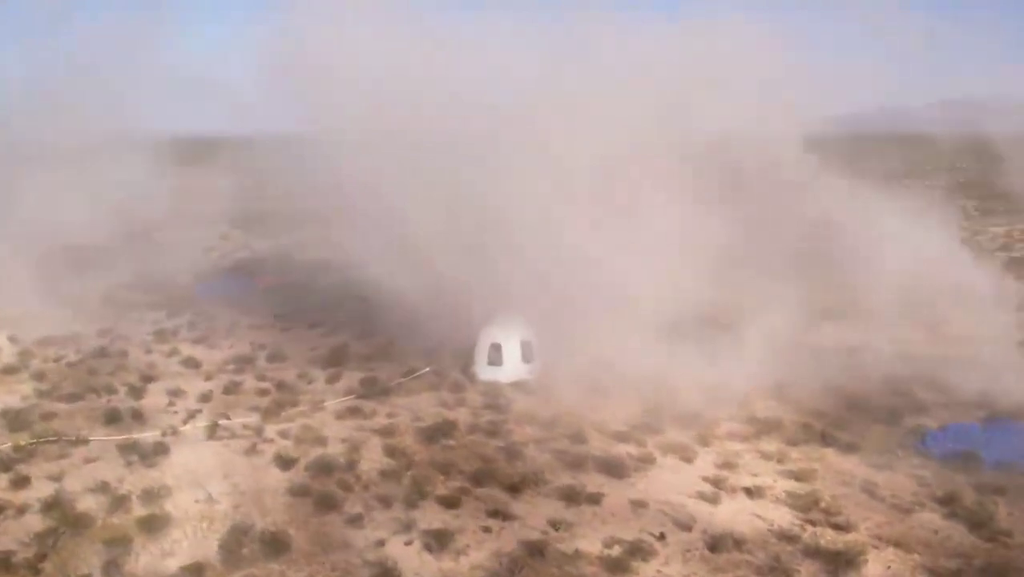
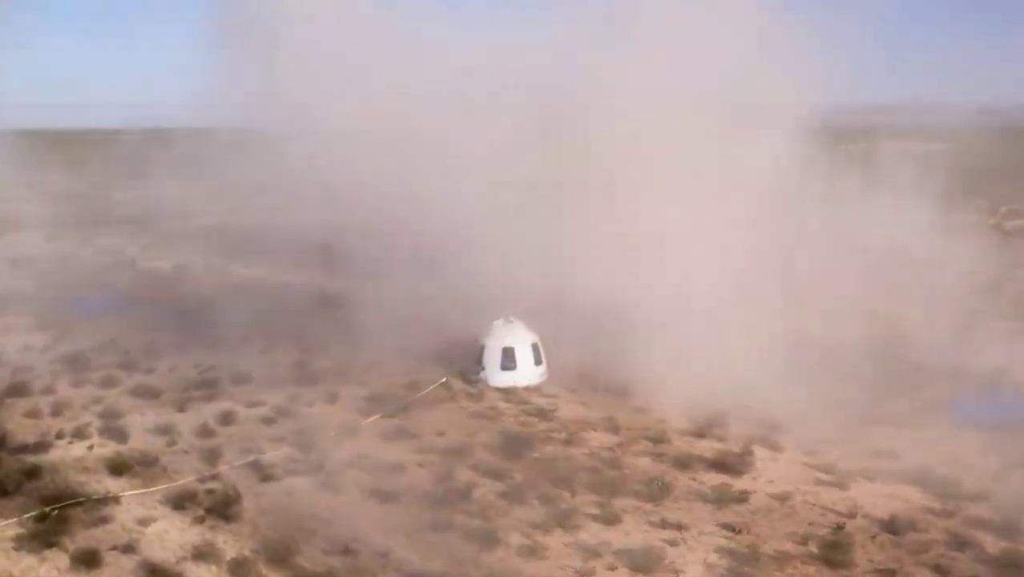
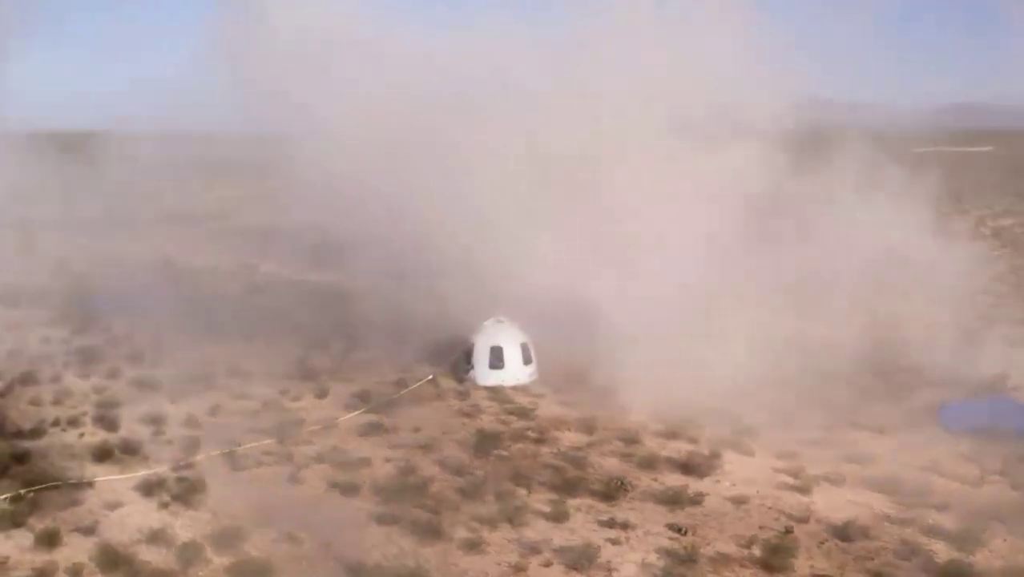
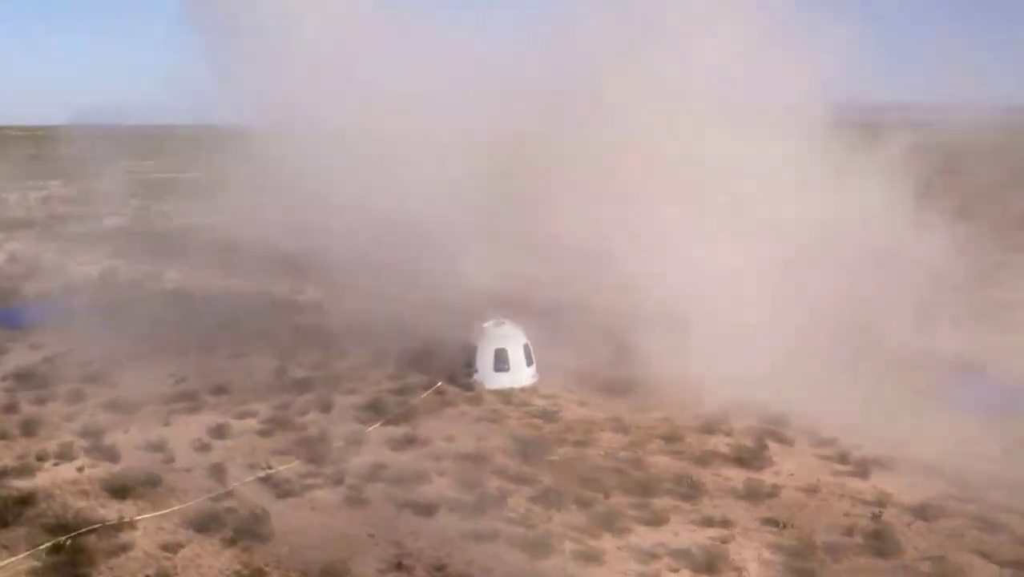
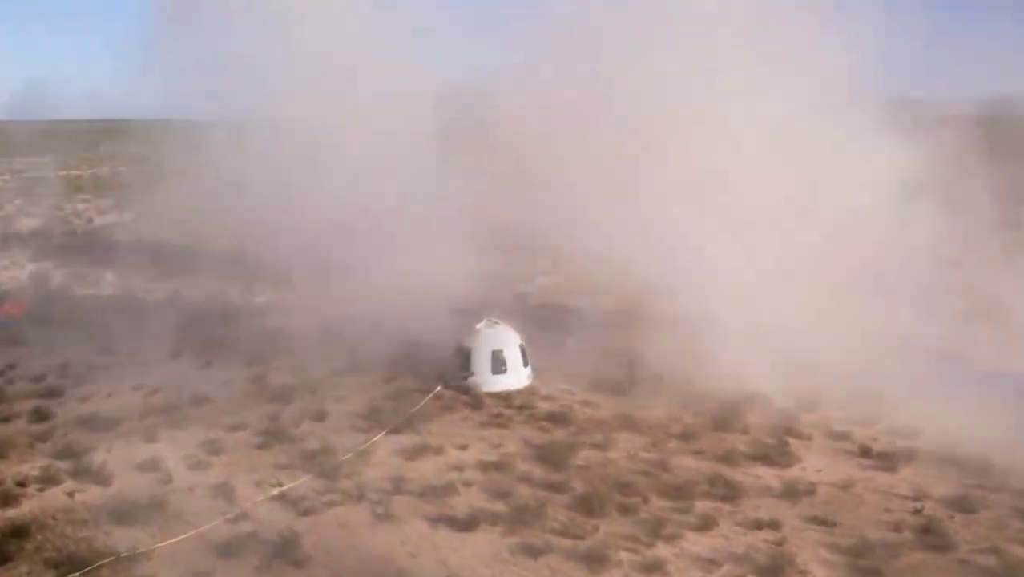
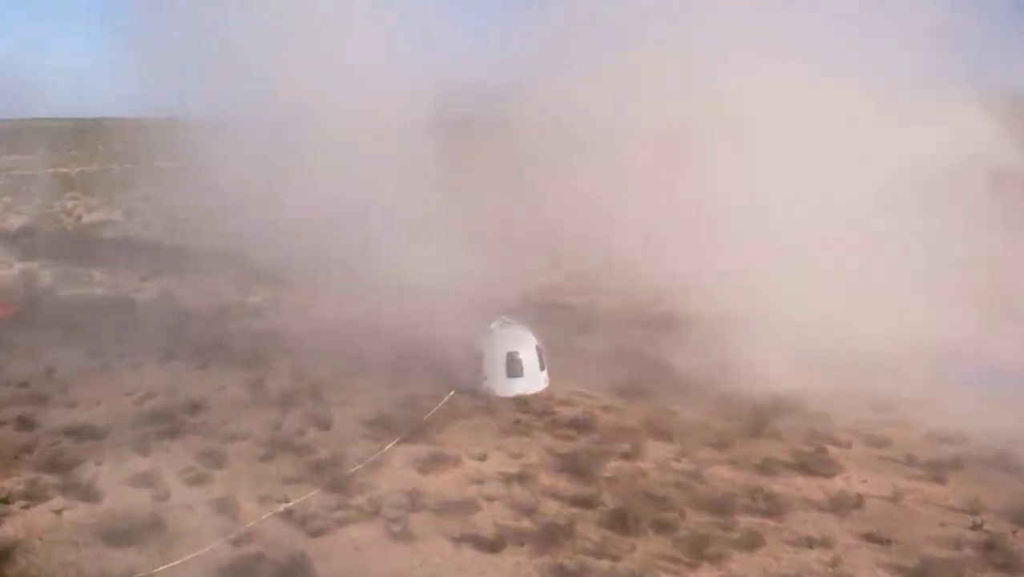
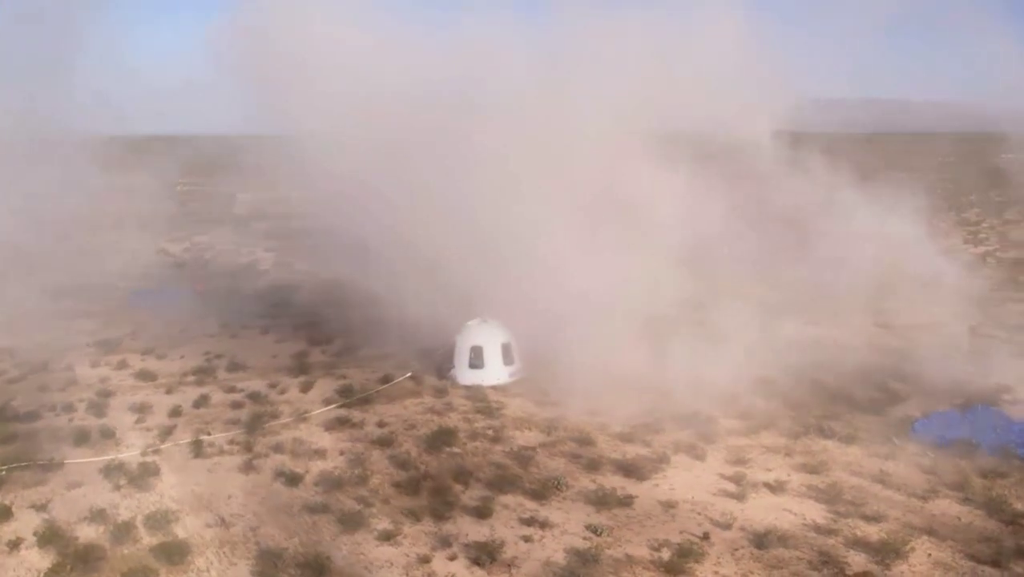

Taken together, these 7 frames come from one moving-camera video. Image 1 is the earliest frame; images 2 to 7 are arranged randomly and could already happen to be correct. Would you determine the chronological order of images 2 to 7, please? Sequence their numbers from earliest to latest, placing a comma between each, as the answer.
7, 3, 2, 4, 5, 6
